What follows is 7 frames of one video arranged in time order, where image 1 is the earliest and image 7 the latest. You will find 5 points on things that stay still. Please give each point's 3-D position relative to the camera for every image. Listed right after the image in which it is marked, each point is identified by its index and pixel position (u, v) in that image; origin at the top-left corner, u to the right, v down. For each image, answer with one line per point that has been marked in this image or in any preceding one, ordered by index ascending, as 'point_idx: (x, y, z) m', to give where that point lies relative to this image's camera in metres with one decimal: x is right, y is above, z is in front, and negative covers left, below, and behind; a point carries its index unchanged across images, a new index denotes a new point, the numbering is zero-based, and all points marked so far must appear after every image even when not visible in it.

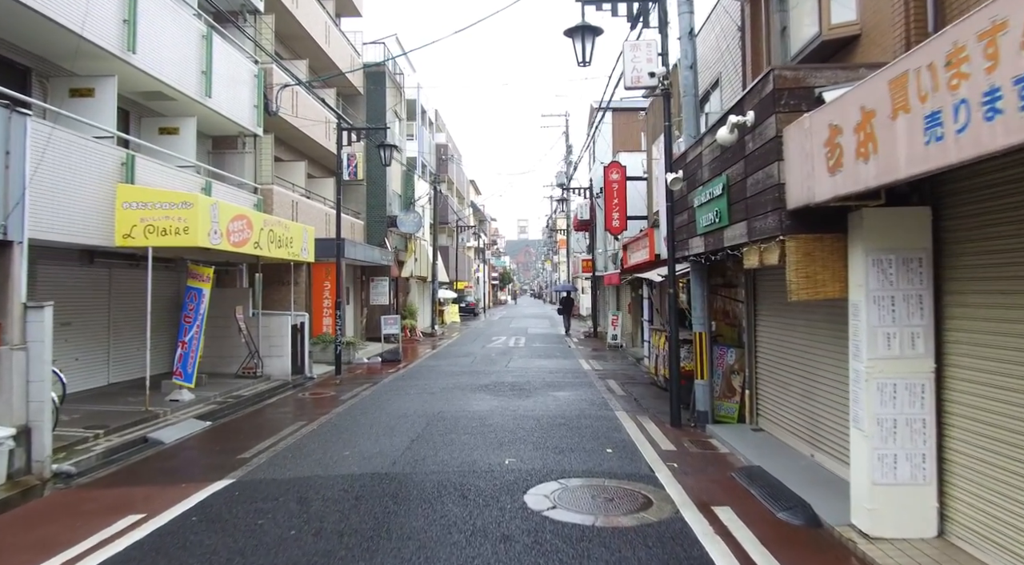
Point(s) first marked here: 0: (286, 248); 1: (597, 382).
0: (-4.8, +0.7, +14.6) m
1: (+1.8, -2.1, +14.5) m
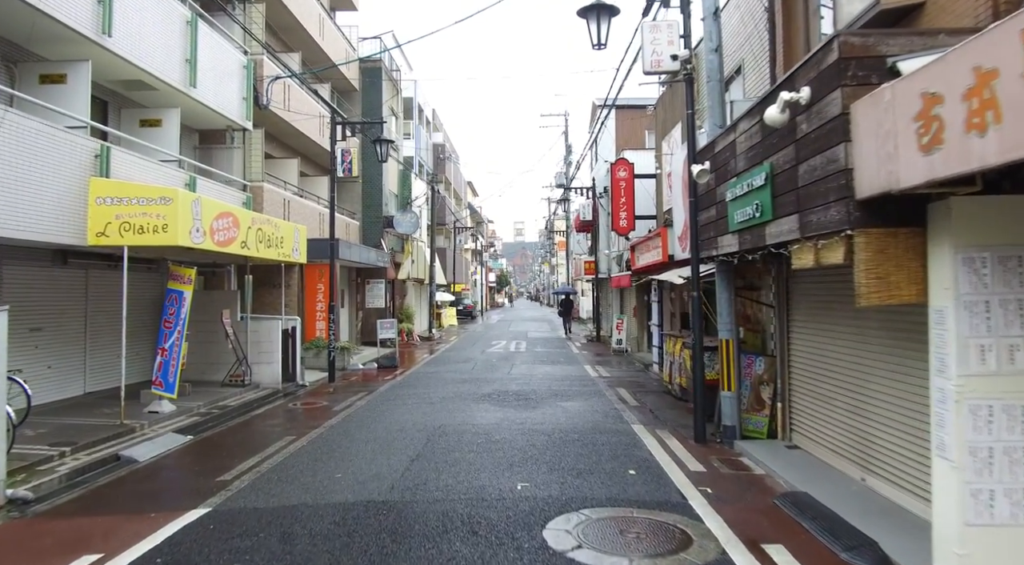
0: (-4.8, +0.7, +13.8) m
1: (+1.9, -2.2, +13.6) m
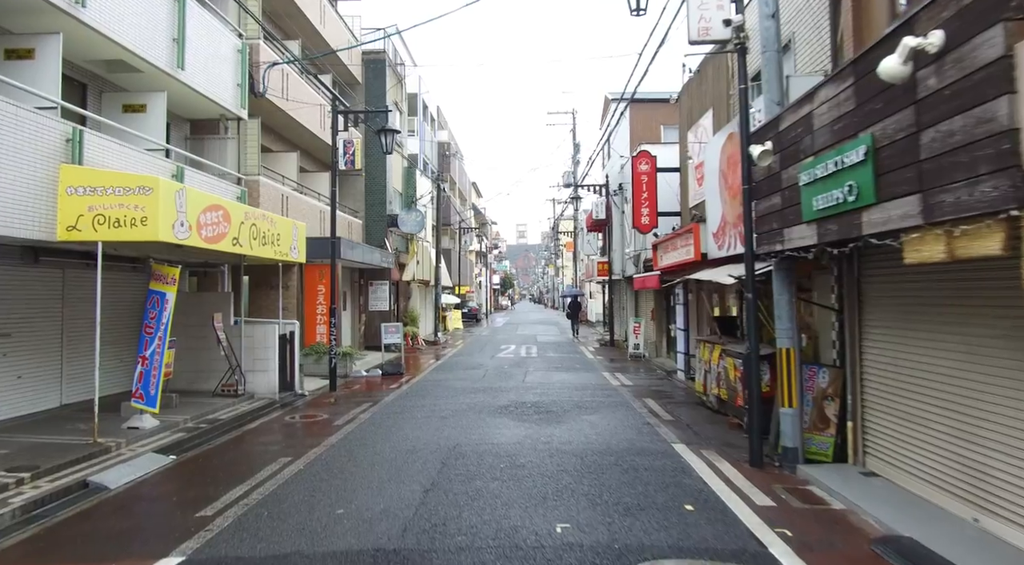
0: (-4.4, +0.7, +12.6) m
1: (+2.2, -2.2, +12.5) m
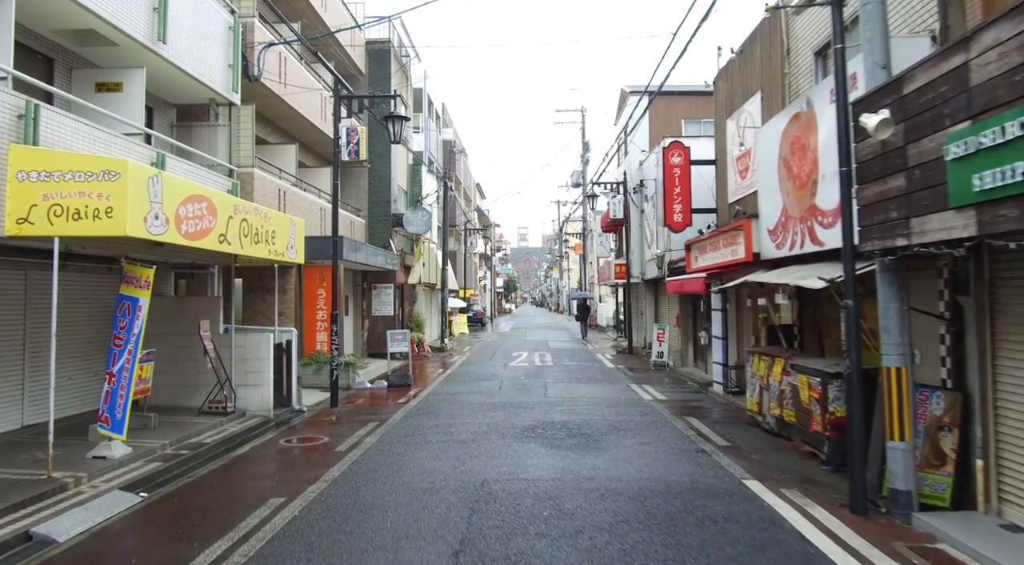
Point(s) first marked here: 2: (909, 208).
0: (-4.0, +0.6, +11.2) m
1: (+2.6, -2.2, +11.0) m
2: (+3.1, +0.6, +5.4) m
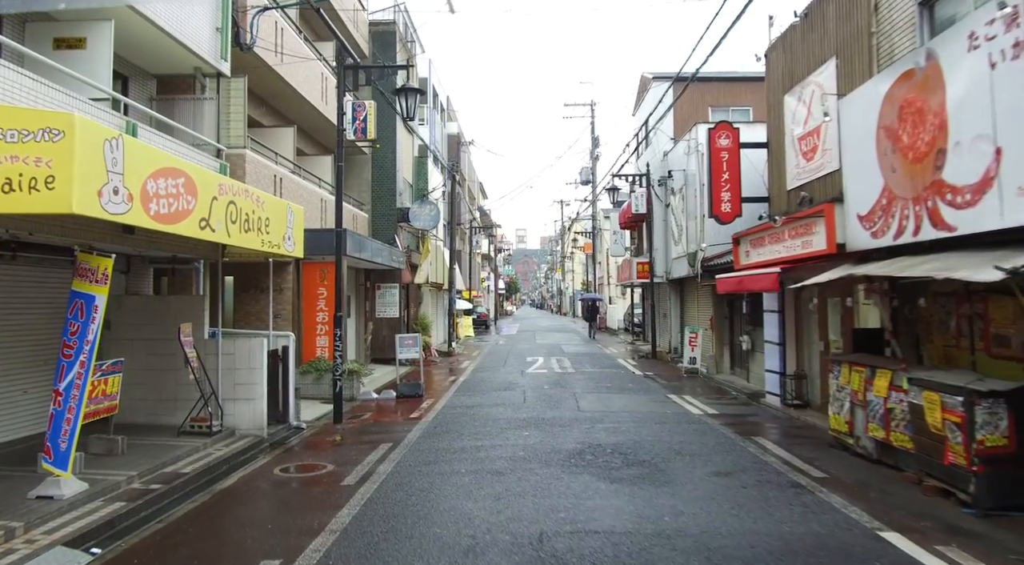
0: (-3.5, +0.7, +9.5) m
1: (+3.1, -2.2, +9.3) m
2: (+3.7, +0.7, +3.7) m
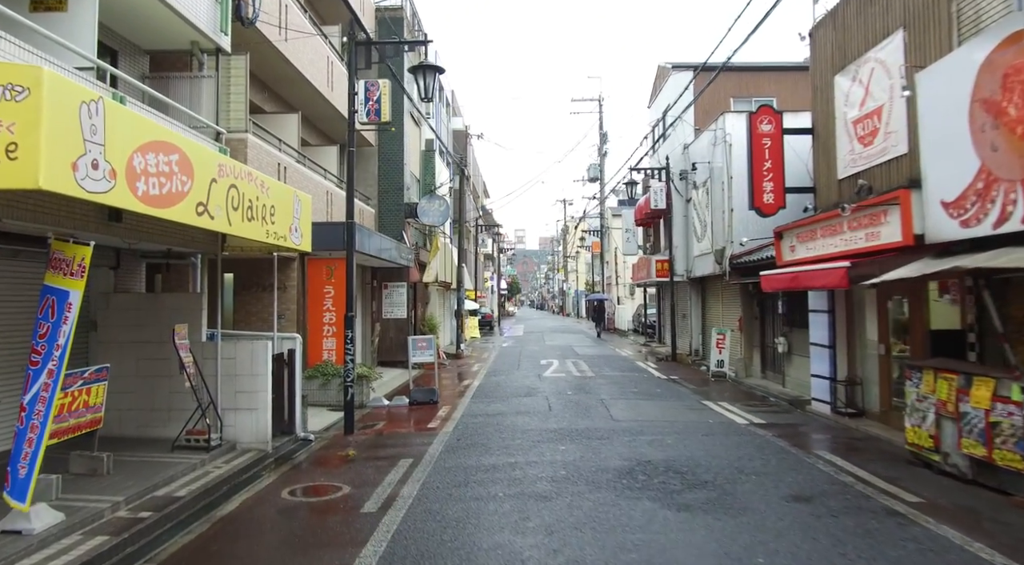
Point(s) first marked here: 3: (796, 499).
0: (-3.1, +0.7, +8.4) m
1: (+3.6, -2.1, +8.3) m
2: (+4.1, +0.7, +2.7) m
3: (+2.7, -2.1, +6.5) m
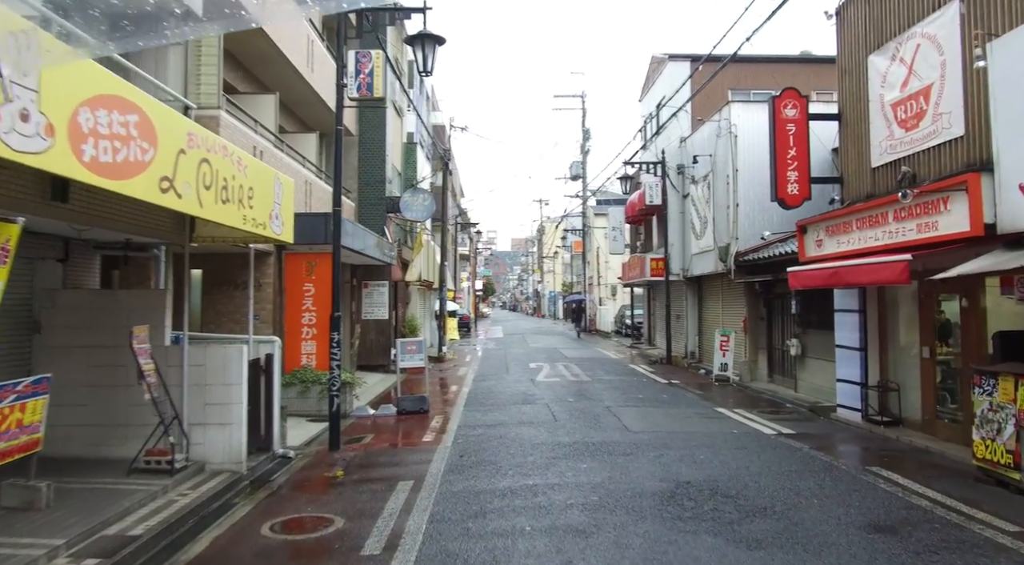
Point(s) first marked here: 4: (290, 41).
0: (-2.9, +0.8, +7.2) m
1: (+3.8, -2.1, +7.3) m
2: (+4.6, +0.8, +1.7) m
3: (+3.0, -2.0, +5.5) m
4: (-4.0, +4.4, +12.3) m
